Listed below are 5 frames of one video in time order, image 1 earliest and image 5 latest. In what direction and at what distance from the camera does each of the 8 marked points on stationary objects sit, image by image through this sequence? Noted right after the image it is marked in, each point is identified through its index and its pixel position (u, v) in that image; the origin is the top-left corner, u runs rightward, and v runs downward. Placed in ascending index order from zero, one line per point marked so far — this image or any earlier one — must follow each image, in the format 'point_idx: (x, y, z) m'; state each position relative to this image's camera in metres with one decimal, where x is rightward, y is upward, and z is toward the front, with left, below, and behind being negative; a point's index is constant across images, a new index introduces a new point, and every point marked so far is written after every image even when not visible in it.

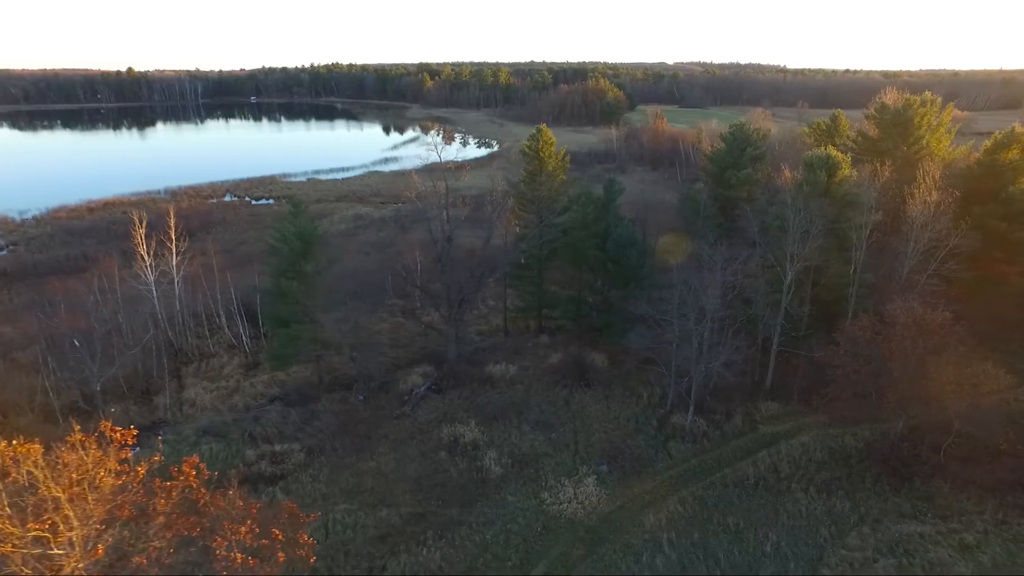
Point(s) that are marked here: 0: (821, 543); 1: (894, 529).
0: (+7.6, -6.3, +15.1) m
1: (+9.6, -6.0, +15.4) m
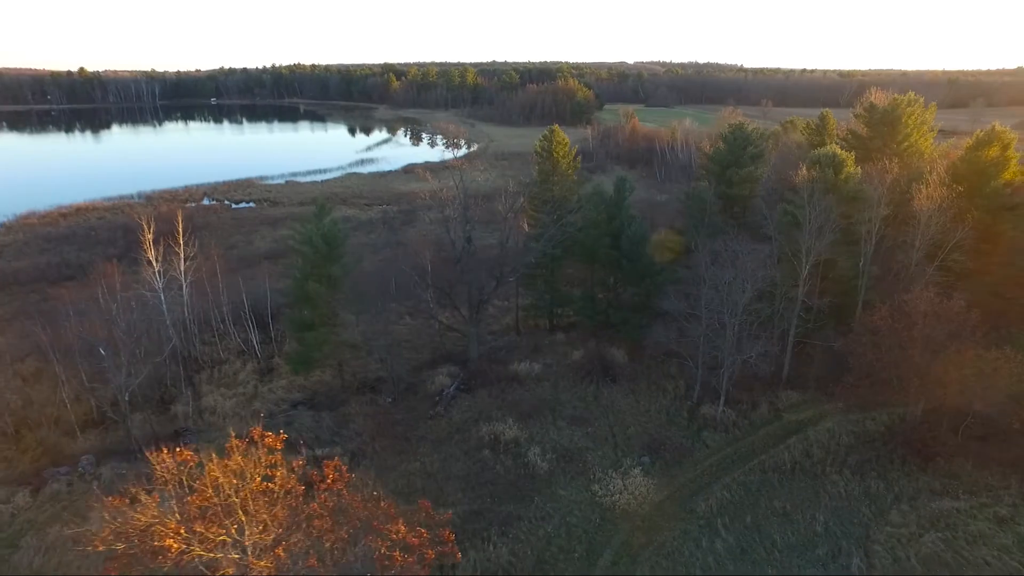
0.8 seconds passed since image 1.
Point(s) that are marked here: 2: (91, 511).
0: (+9.2, -6.1, +15.9) m
1: (+11.2, -5.8, +16.3) m
2: (-11.5, -6.1, +16.8) m
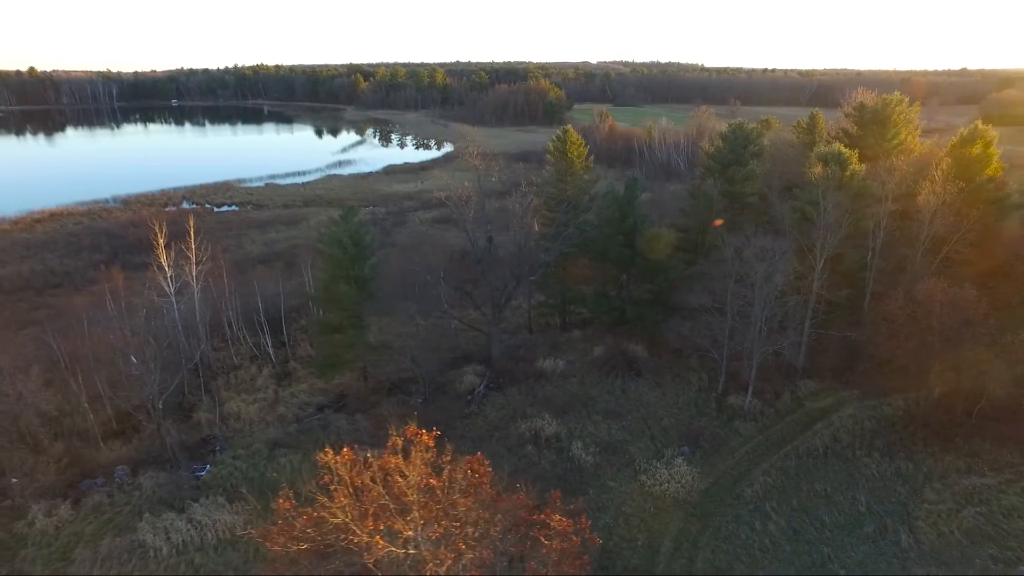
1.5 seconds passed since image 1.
0: (+10.7, -5.8, +16.8) m
1: (+12.7, -5.5, +17.3) m
2: (-10.0, -6.3, +16.5) m
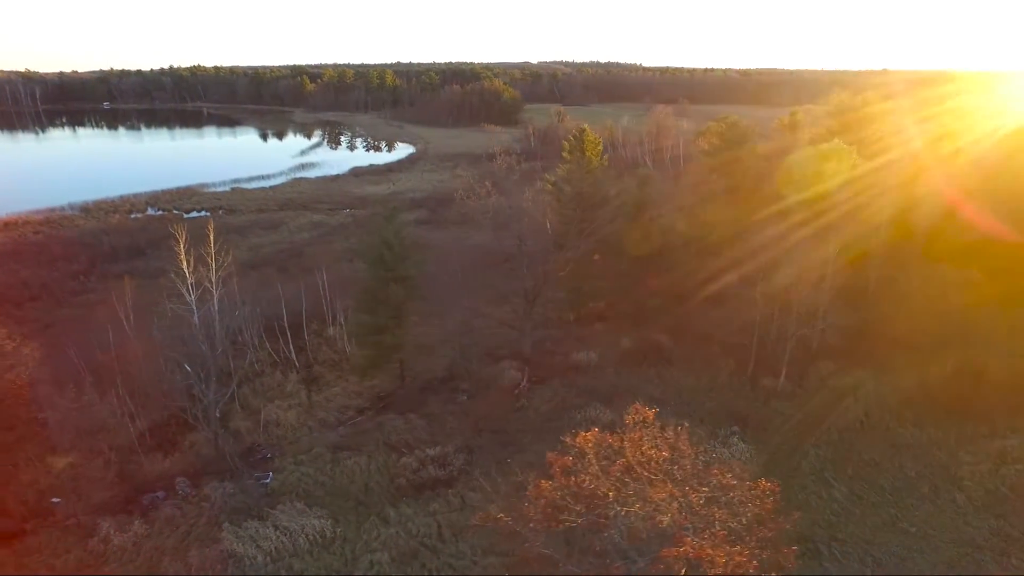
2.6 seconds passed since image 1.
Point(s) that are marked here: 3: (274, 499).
0: (+12.9, -5.3, +18.4) m
1: (+14.8, -4.9, +19.0) m
2: (-7.6, -6.4, +16.2) m
3: (-6.9, -6.1, +17.7) m
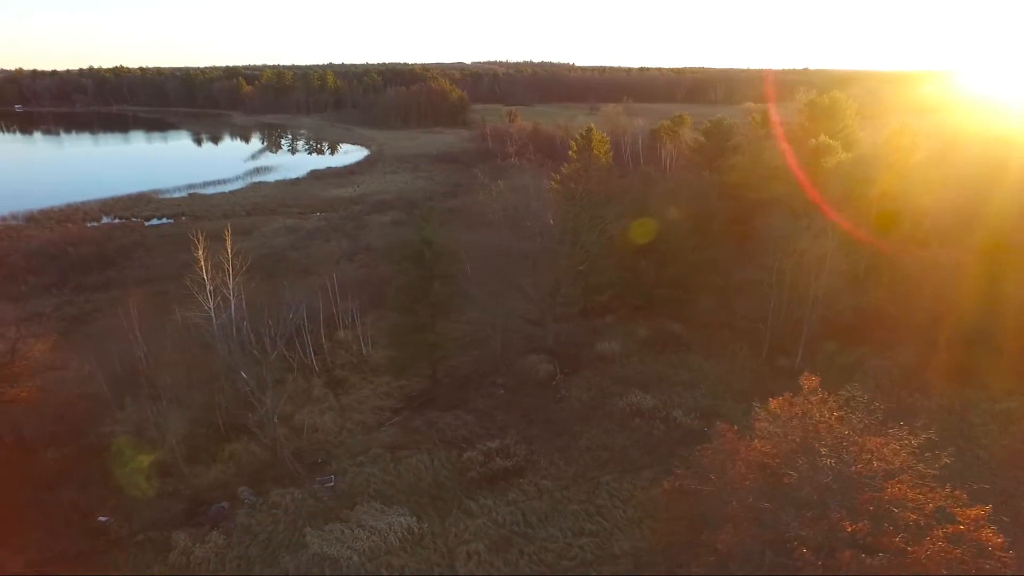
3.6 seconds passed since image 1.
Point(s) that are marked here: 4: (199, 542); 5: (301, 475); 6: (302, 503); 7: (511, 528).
0: (+14.8, -4.6, +20.4) m
1: (+16.6, -4.1, +21.2) m
2: (-5.4, -6.5, +16.2) m
3: (-4.8, -6.1, +17.7) m
4: (-8.2, -6.6, +16.0) m
5: (-6.7, -5.9, +19.2) m
6: (-6.0, -6.1, +17.5) m
7: (0.0, -6.4, +16.3) m
